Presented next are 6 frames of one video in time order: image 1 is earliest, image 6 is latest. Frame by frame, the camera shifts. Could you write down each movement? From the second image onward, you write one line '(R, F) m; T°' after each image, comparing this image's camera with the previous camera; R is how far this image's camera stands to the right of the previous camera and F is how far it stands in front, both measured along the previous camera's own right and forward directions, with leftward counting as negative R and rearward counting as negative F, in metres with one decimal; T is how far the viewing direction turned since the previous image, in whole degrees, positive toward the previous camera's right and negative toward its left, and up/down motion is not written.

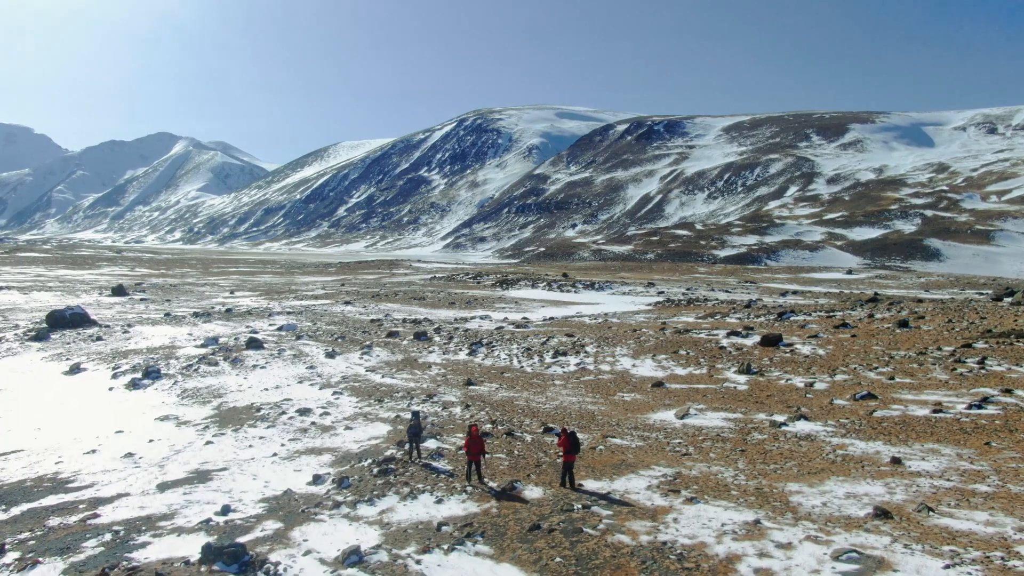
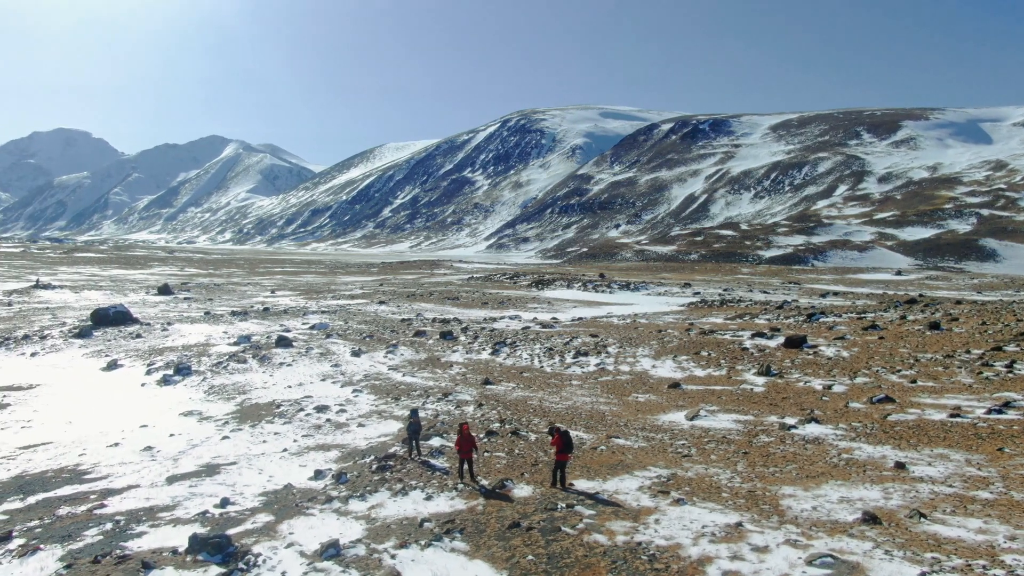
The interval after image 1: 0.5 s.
(+0.7, 0.0) m; -3°
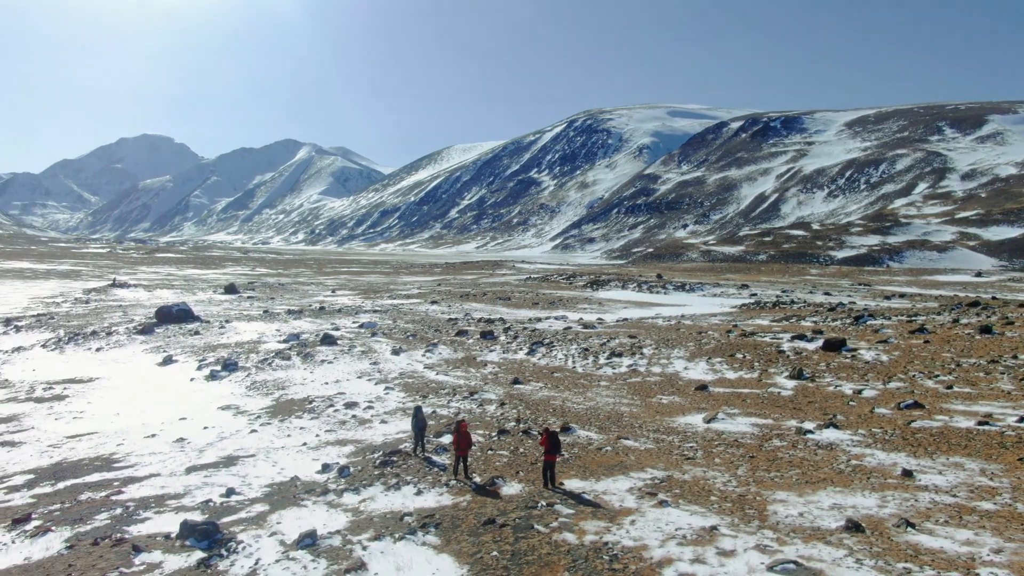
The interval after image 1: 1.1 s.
(+1.1, -0.1) m; -5°
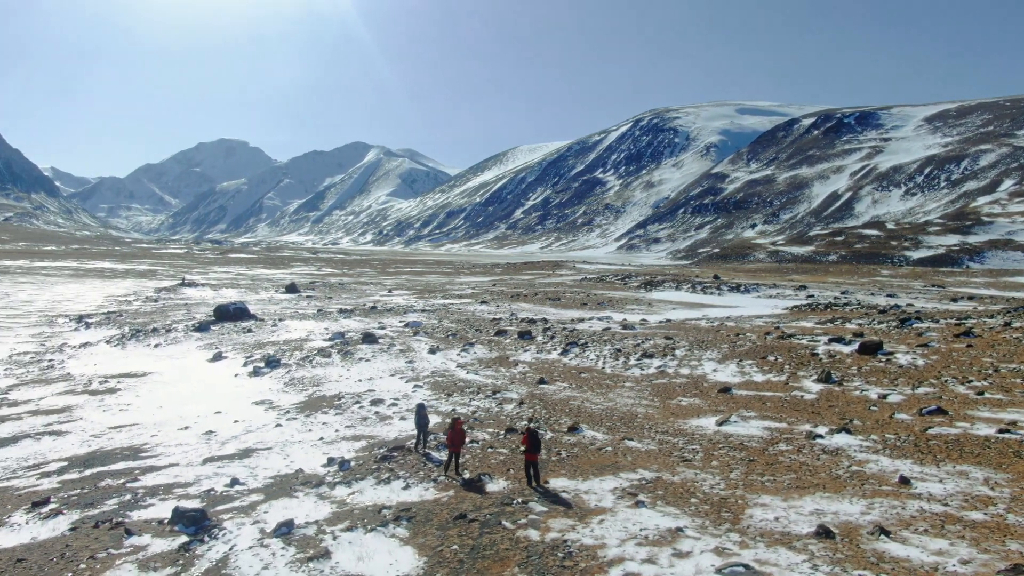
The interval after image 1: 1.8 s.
(+1.1, -0.1) m; -5°
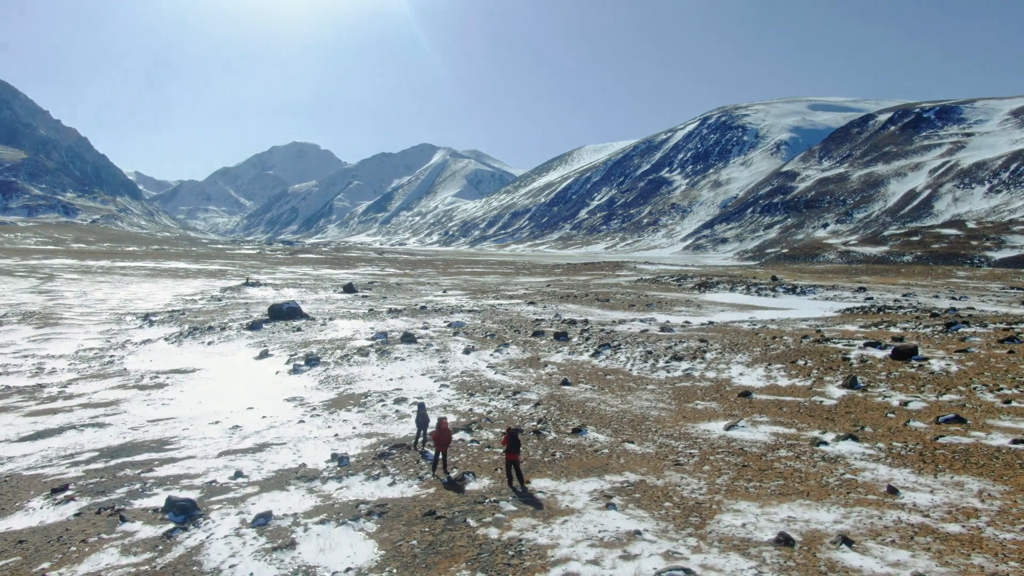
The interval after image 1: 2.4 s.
(+1.2, -0.1) m; -5°
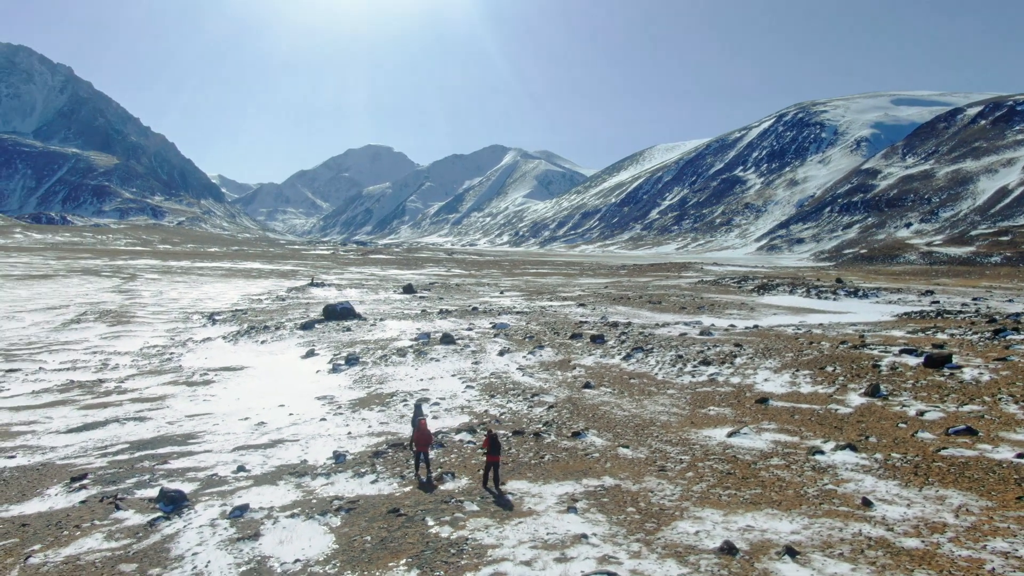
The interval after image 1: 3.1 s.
(+1.4, -0.2) m; -5°
